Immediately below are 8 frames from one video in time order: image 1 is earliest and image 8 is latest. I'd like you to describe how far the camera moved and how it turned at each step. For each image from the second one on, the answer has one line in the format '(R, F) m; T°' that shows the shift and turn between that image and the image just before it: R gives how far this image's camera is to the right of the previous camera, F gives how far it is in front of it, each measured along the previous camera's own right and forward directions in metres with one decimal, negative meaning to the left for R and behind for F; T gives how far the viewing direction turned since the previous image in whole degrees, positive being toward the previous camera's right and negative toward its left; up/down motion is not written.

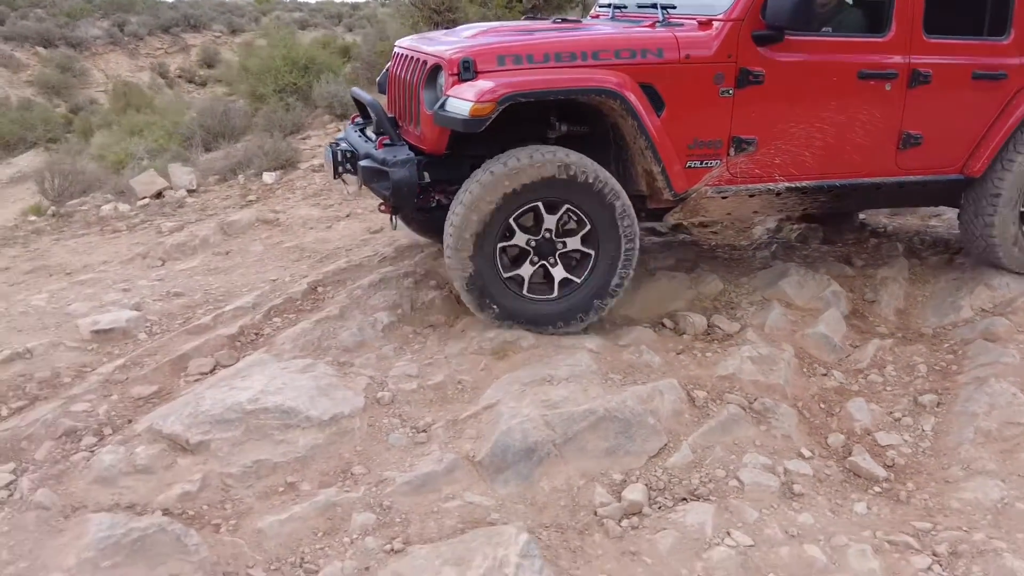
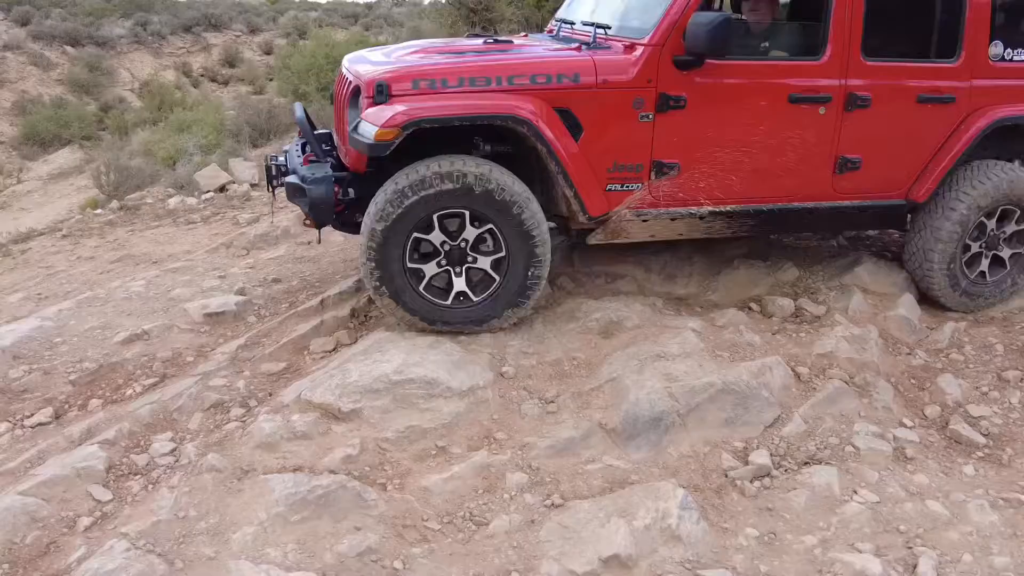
(-0.5, -0.2) m; +1°
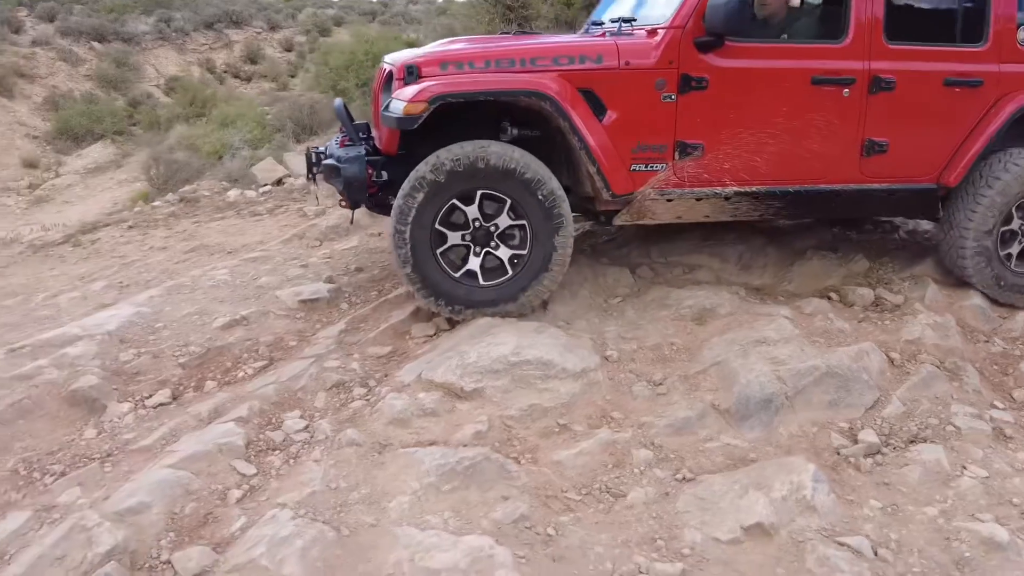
(-0.4, -0.1) m; 0°
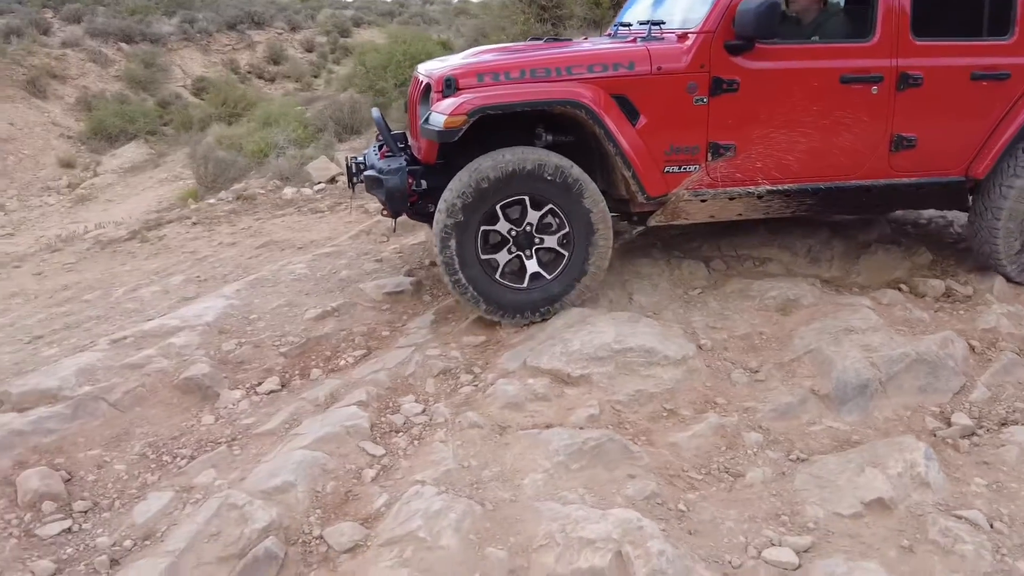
(-0.4, -0.1) m; 0°
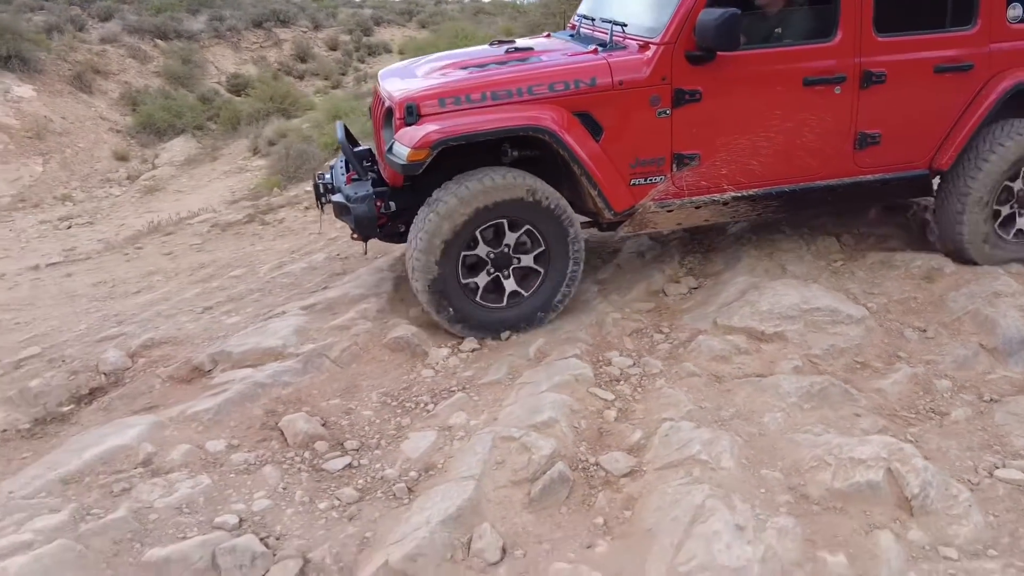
(-0.9, -0.3) m; +2°
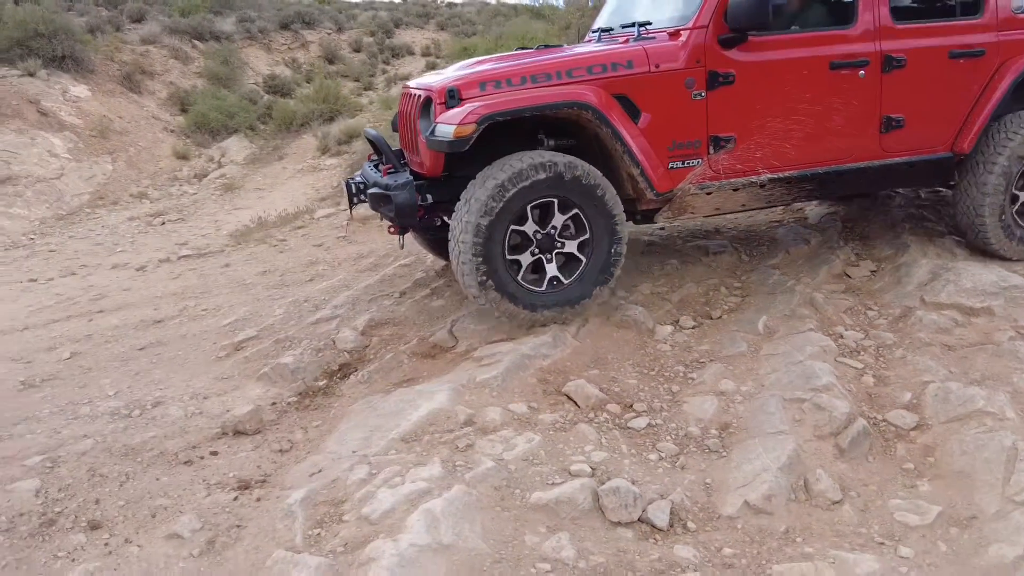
(-1.2, -0.3) m; +3°
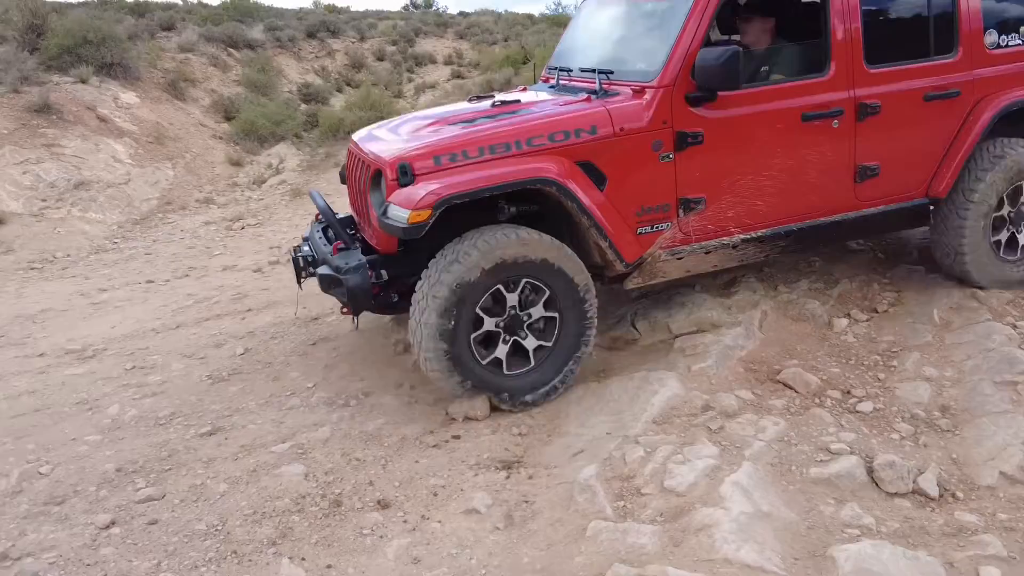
(-1.0, -0.2) m; +2°
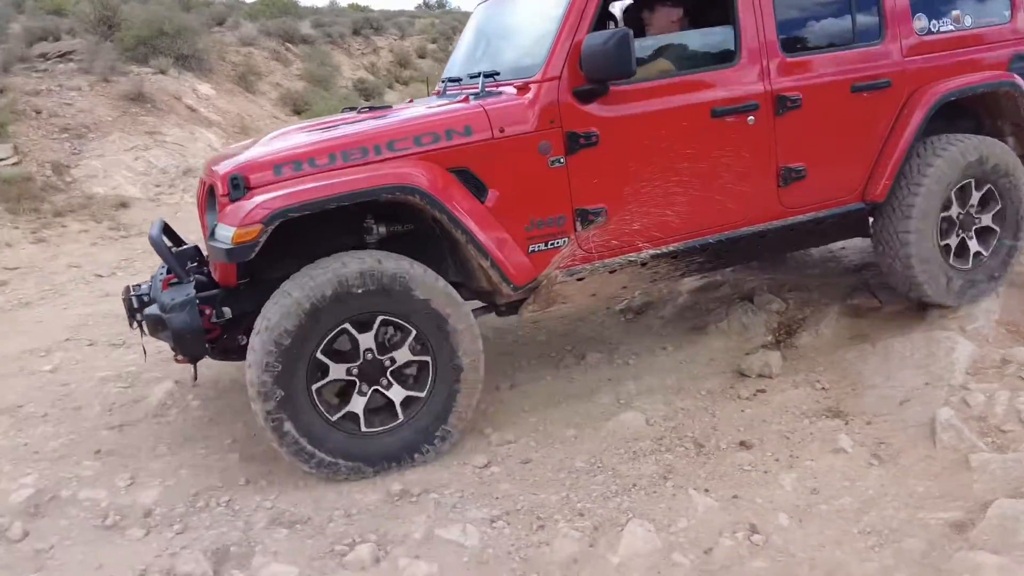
(-1.5, -0.2) m; +3°
